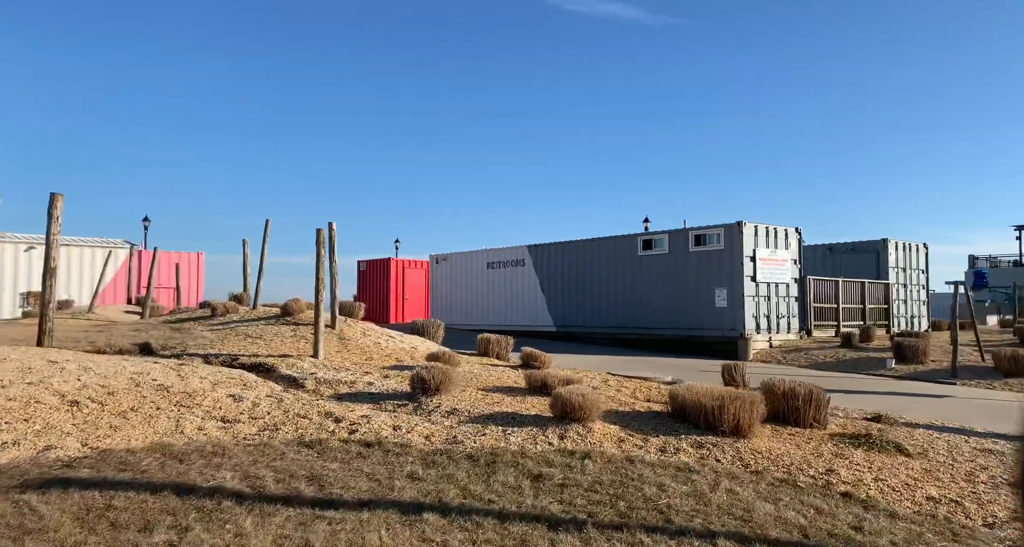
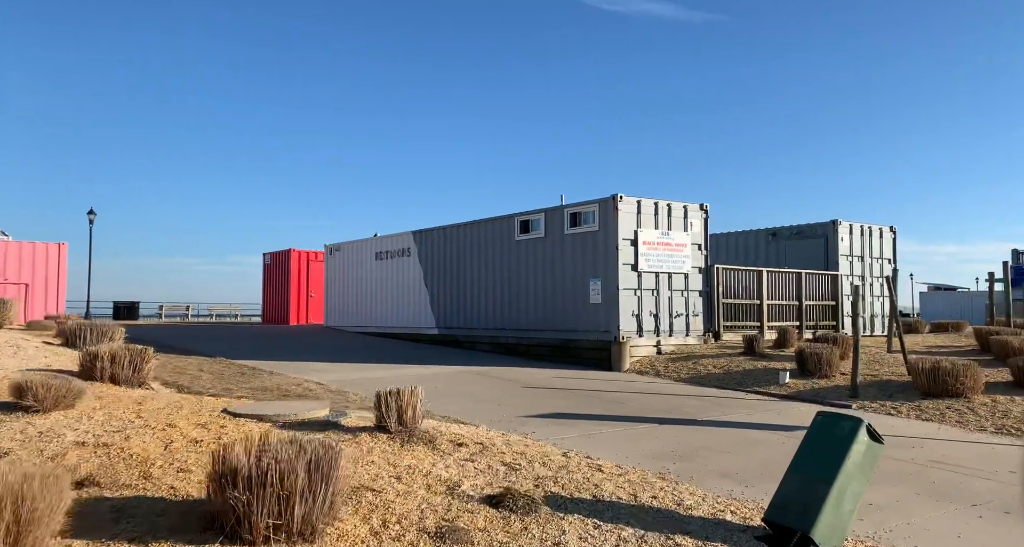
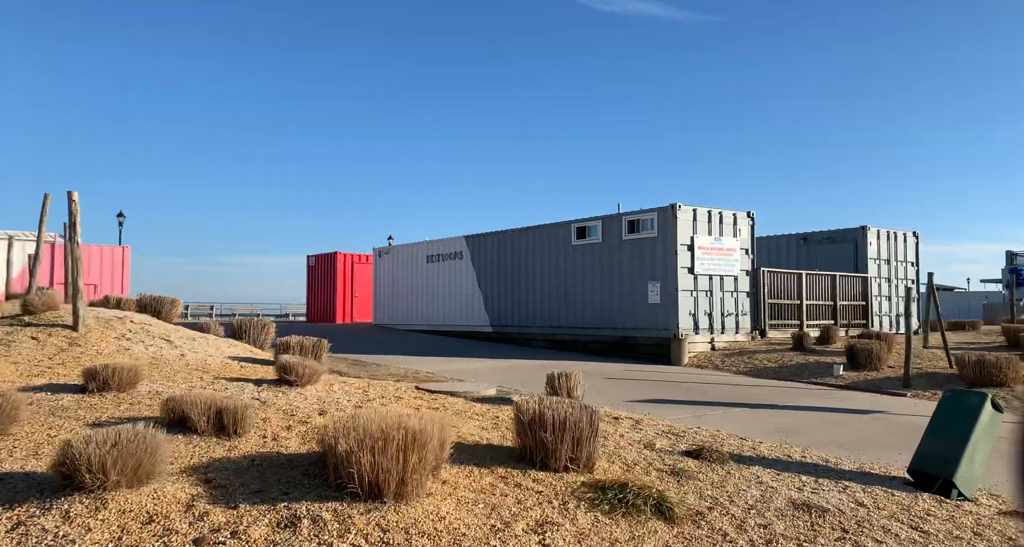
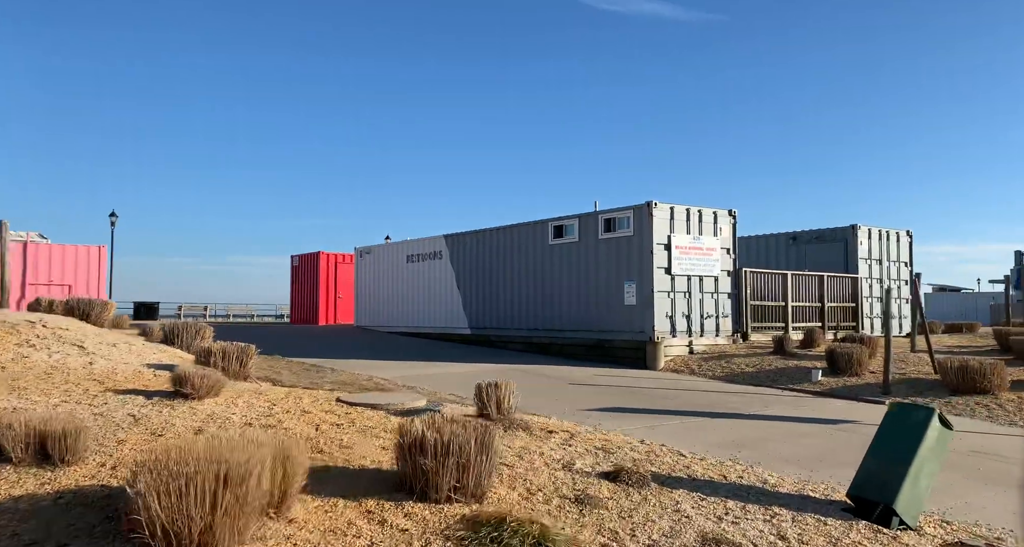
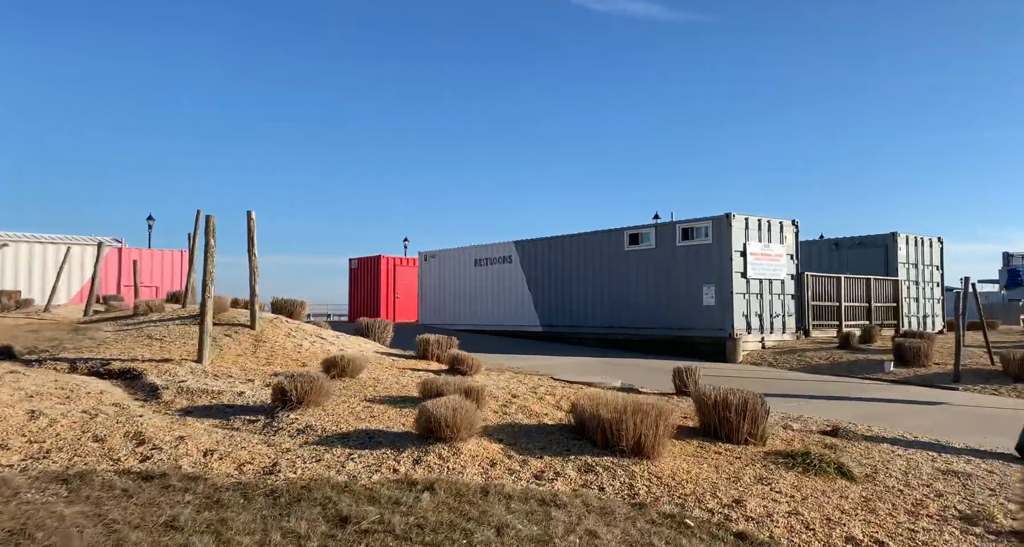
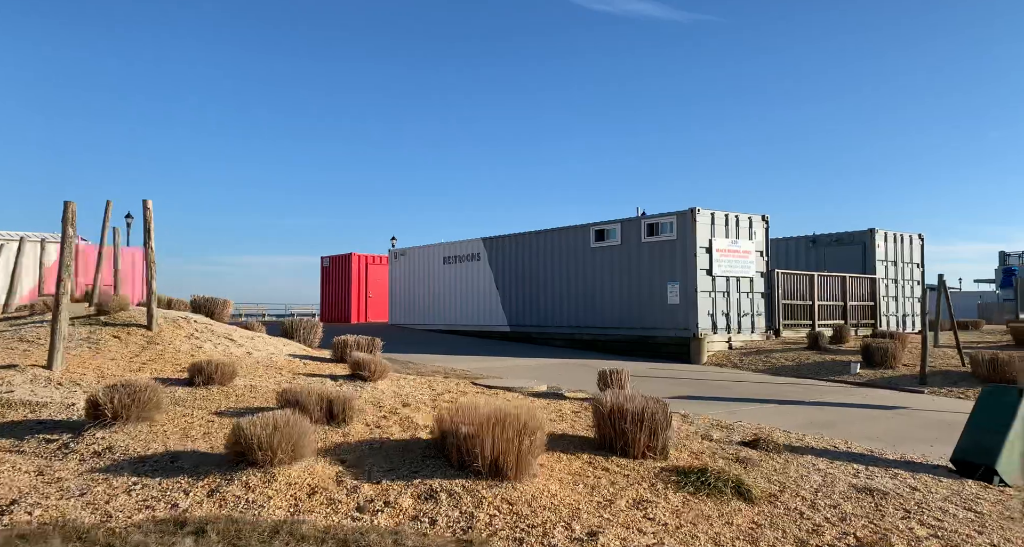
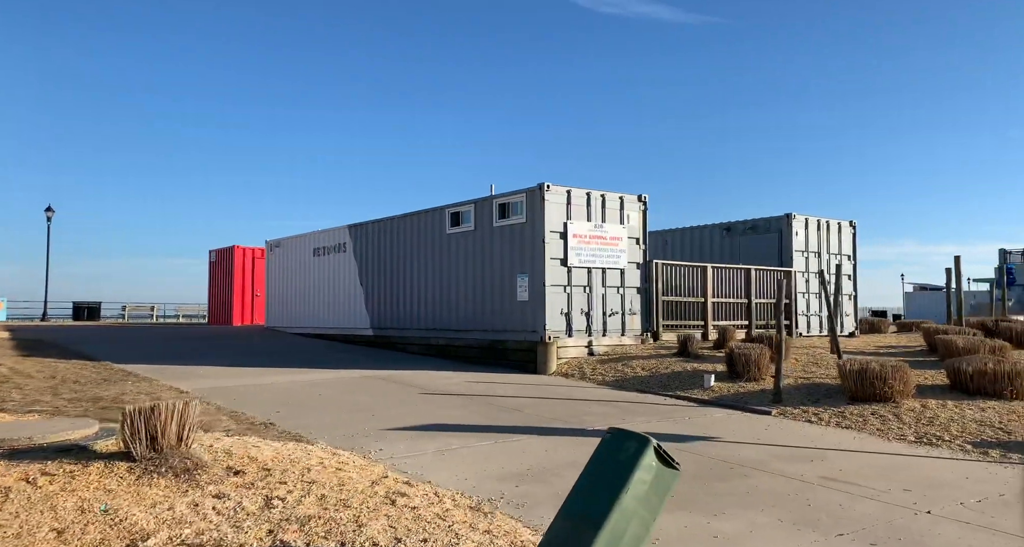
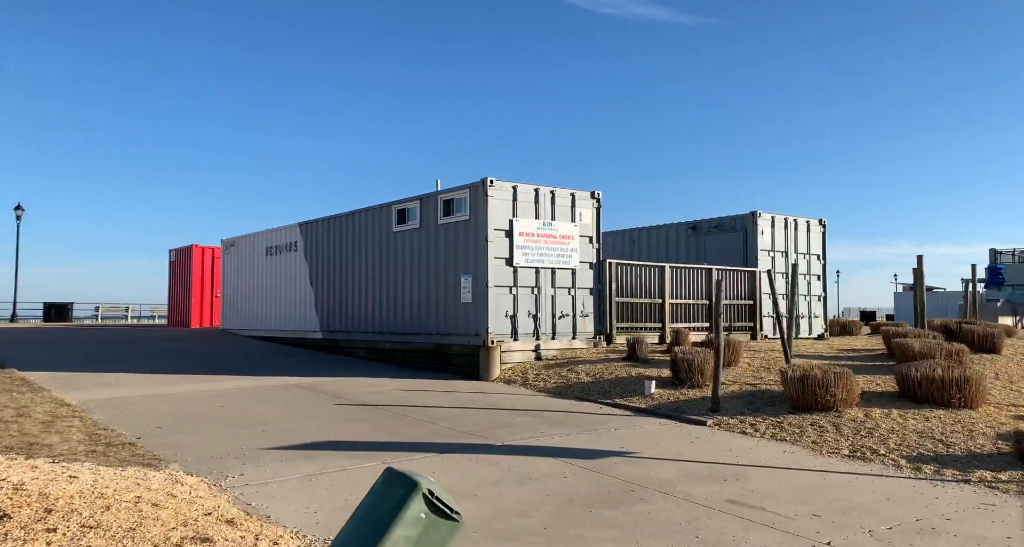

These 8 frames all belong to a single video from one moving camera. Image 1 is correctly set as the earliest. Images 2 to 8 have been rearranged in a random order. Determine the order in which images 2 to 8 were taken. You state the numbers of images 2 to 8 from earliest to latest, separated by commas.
5, 6, 3, 4, 2, 7, 8
